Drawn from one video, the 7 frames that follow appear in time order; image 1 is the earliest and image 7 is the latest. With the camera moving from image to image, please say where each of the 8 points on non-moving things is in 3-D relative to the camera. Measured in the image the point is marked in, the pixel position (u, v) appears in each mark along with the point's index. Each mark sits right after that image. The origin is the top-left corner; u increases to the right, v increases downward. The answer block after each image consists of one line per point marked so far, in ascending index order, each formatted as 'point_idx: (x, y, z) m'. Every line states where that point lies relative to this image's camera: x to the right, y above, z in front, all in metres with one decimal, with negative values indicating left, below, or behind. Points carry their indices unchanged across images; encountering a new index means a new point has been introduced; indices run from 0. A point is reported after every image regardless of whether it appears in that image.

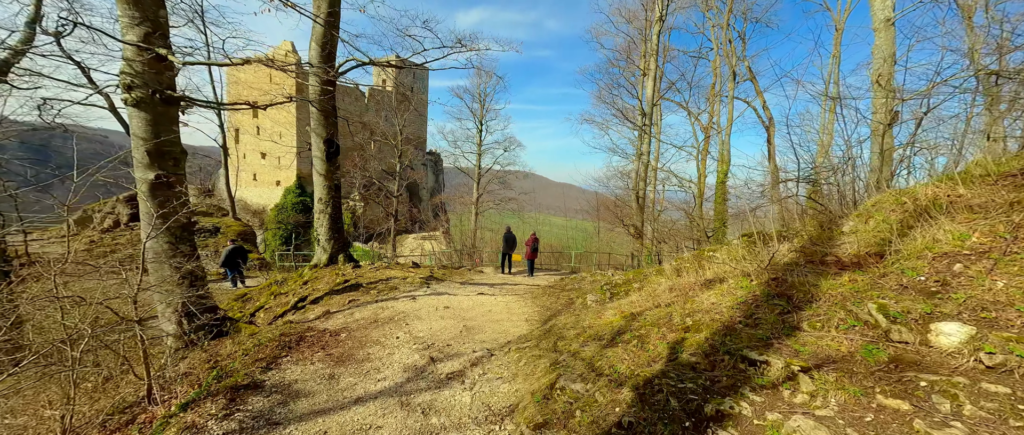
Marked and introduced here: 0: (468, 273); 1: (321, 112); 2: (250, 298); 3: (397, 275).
0: (-1.1, -1.4, +10.2) m
1: (-4.3, +2.3, +9.0) m
2: (-5.6, -1.8, +8.7) m
3: (-2.3, -1.1, +8.0) m
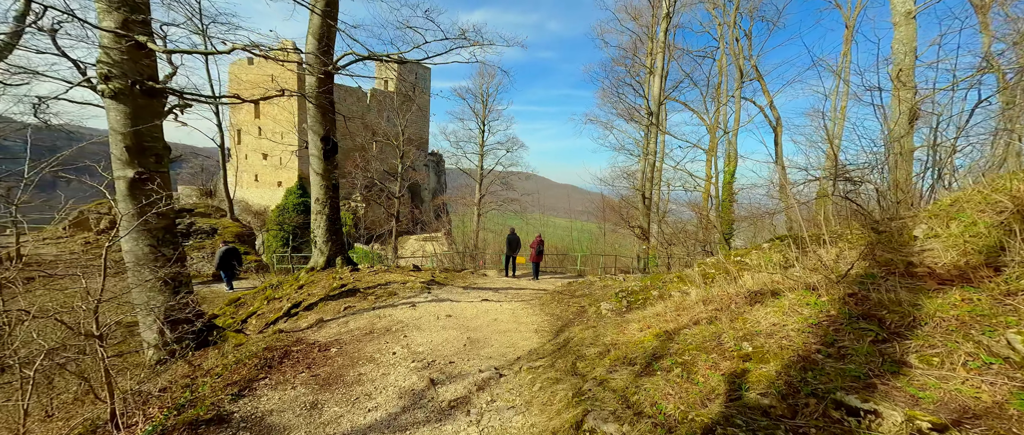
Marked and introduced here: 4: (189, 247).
0: (-1.0, -1.4, +9.8) m
1: (-4.2, +2.3, +8.6) m
2: (-5.5, -1.8, +8.3) m
3: (-2.2, -1.2, +7.6) m
4: (-11.6, -1.1, +14.5) m
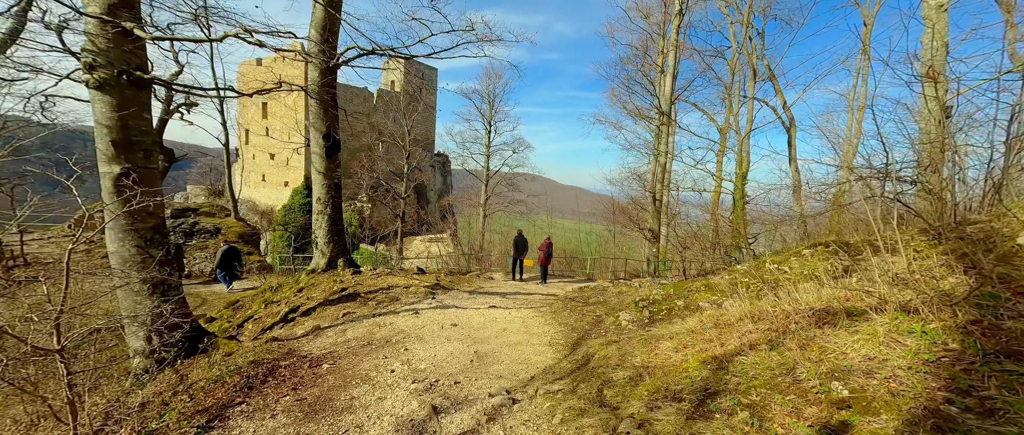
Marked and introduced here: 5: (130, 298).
0: (-0.9, -1.5, +9.4) m
1: (-4.0, +2.3, +8.3) m
2: (-5.4, -1.8, +8.0) m
3: (-2.0, -1.2, +7.3) m
4: (-11.3, -1.1, +14.3) m
5: (-4.4, -0.9, +4.6) m
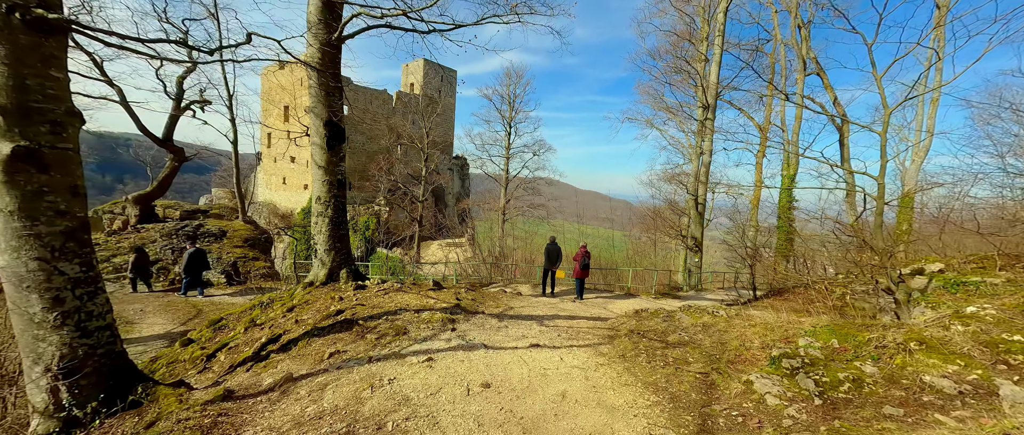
0: (-0.2, -1.5, +7.9) m
1: (-3.3, +2.3, +7.0) m
2: (-4.8, -1.8, +6.7) m
3: (-1.4, -1.2, +5.8) m
4: (-10.5, -1.1, +13.2) m
5: (-3.9, -0.9, +3.3) m
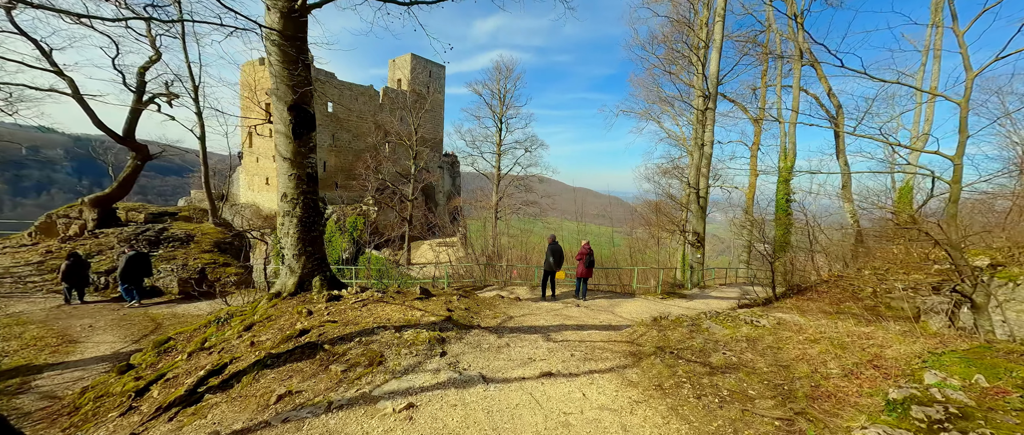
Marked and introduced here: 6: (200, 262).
0: (-0.2, -1.5, +7.0) m
1: (-3.4, +2.3, +6.0) m
2: (-4.8, -1.8, +5.7) m
3: (-1.4, -1.2, +4.9) m
4: (-10.6, -1.2, +12.0) m
5: (-3.9, -1.0, +2.3) m
6: (-9.5, -1.3, +12.3) m
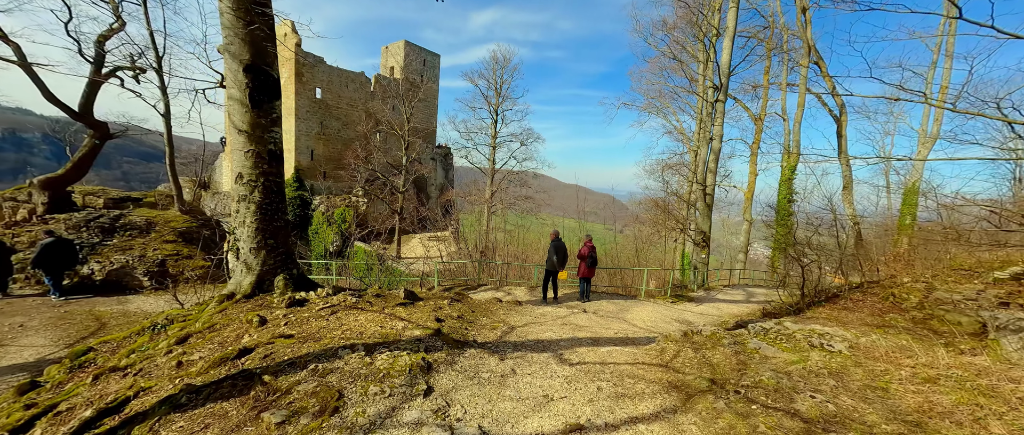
0: (-0.3, -1.4, +6.0) m
1: (-3.3, +2.4, +4.9) m
2: (-4.8, -1.6, +4.6) m
3: (-1.4, -1.1, +3.8) m
4: (-10.8, -0.8, +10.8) m
5: (-3.8, -0.8, +1.2) m
6: (-9.6, -1.0, +11.1) m
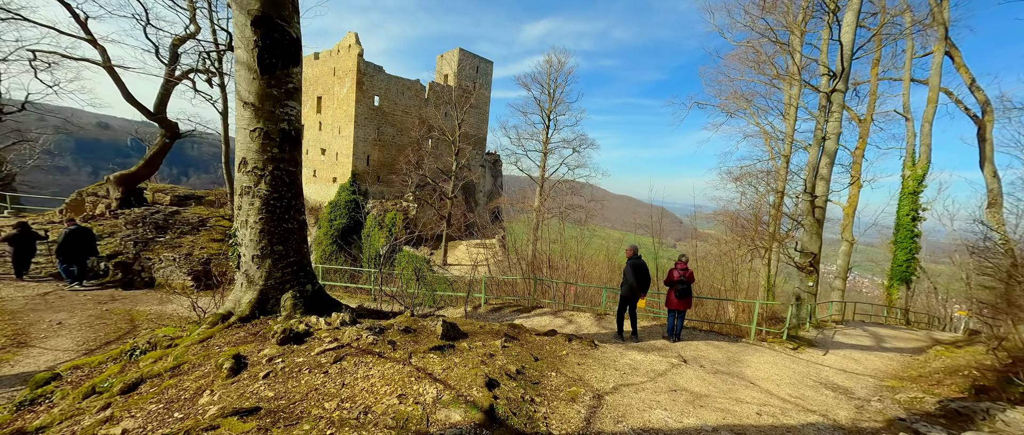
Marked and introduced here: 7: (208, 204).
0: (+0.6, -1.5, +4.4) m
1: (-2.4, +2.5, +3.7) m
2: (-4.0, -1.6, +3.5) m
3: (-0.8, -1.1, +2.4) m
4: (-9.2, -0.7, +10.5) m
5: (-3.5, -0.7, +0.1) m
6: (-8.0, -0.9, +10.6) m
7: (-11.1, +0.5, +14.7) m
